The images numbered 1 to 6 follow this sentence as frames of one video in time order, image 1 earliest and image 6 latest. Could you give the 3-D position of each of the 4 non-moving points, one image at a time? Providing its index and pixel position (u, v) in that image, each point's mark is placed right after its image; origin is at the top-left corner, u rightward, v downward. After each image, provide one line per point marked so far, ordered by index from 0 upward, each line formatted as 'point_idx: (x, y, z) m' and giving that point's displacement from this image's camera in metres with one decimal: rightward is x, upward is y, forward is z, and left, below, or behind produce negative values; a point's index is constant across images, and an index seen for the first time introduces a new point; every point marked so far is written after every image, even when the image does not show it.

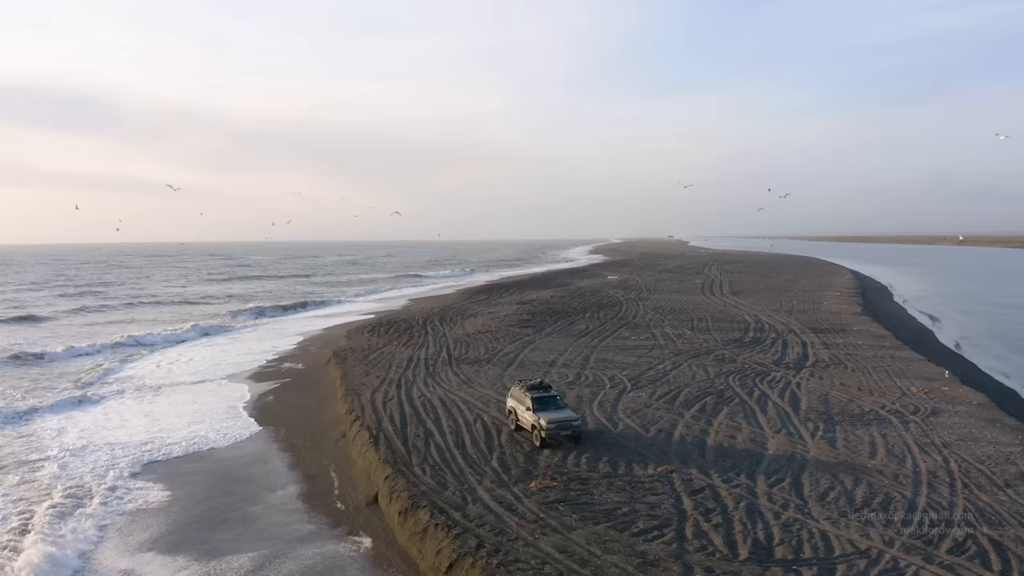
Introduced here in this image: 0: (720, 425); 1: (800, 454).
0: (+2.7, -1.8, +10.2) m
1: (+3.3, -1.9, +9.1) m
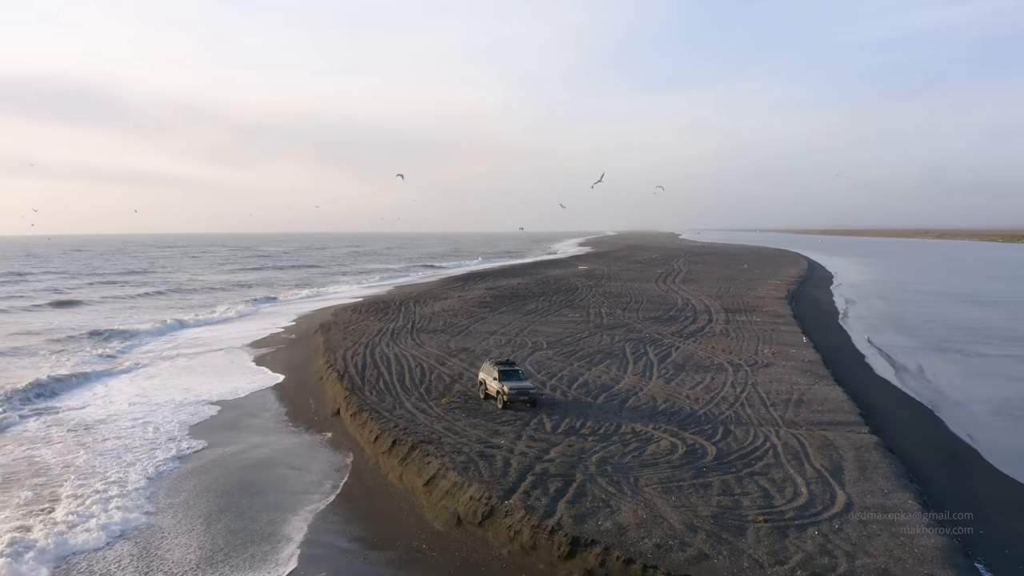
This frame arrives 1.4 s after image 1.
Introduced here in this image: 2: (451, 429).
0: (+1.5, -1.5, +13.9) m
1: (+2.1, -1.6, +12.8) m
2: (-0.7, -1.8, +9.8) m
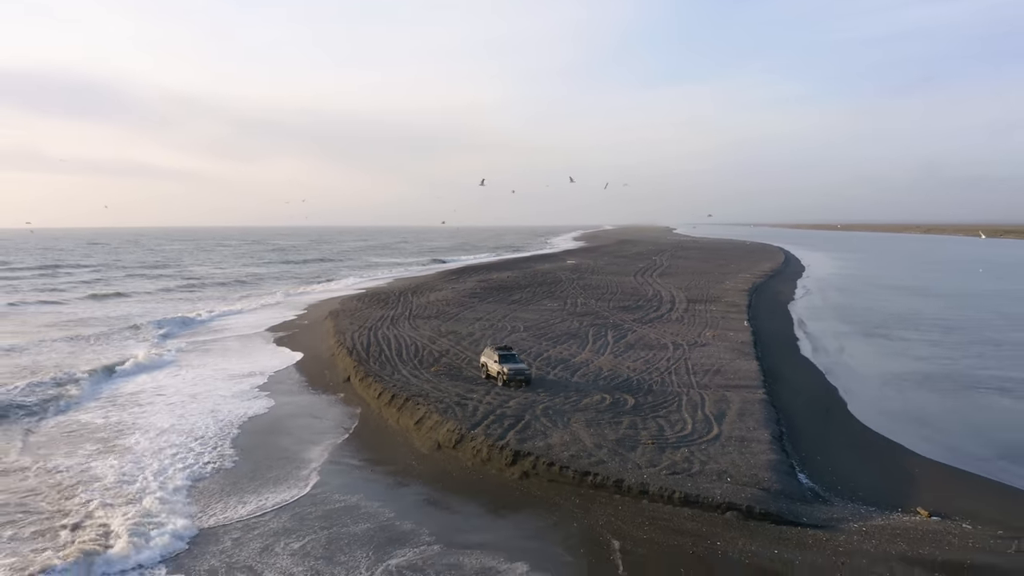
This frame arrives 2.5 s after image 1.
0: (+1.0, -1.3, +16.9) m
1: (+1.6, -1.5, +15.7) m
2: (-1.2, -1.7, +12.8) m
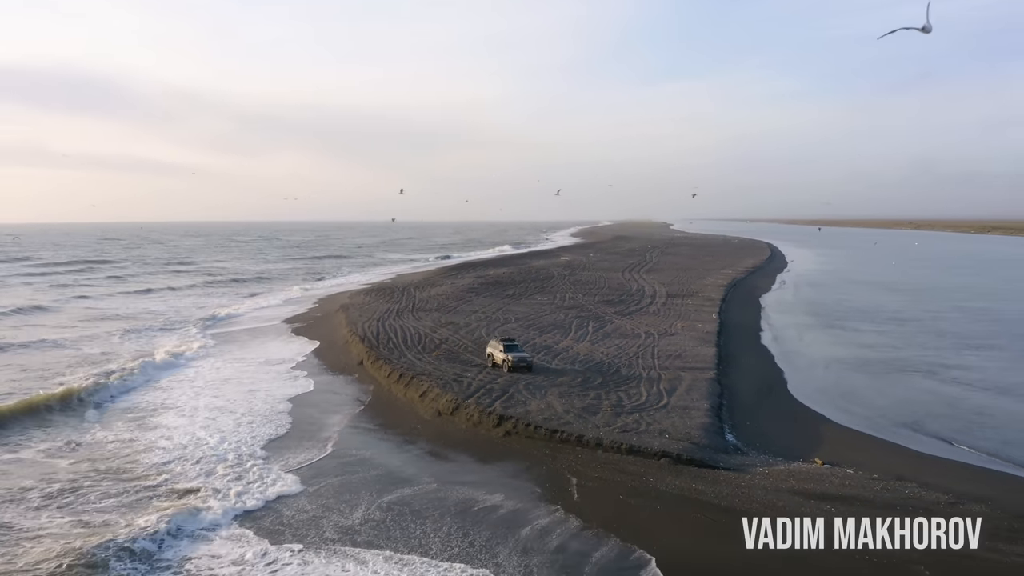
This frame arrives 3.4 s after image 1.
0: (+0.8, -1.2, +19.3) m
1: (+1.4, -1.4, +18.2) m
2: (-1.4, -1.6, +15.2) m
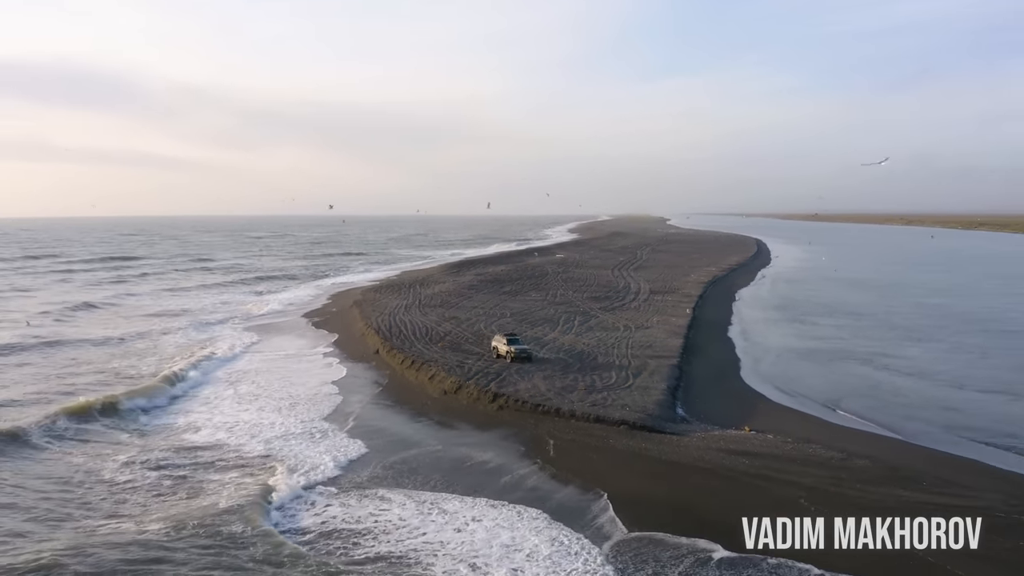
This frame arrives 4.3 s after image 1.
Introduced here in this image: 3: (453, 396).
0: (+0.7, -1.2, +22.1) m
1: (+1.3, -1.4, +21.0) m
2: (-1.6, -1.6, +18.1) m
3: (-1.2, -2.2, +15.7) m
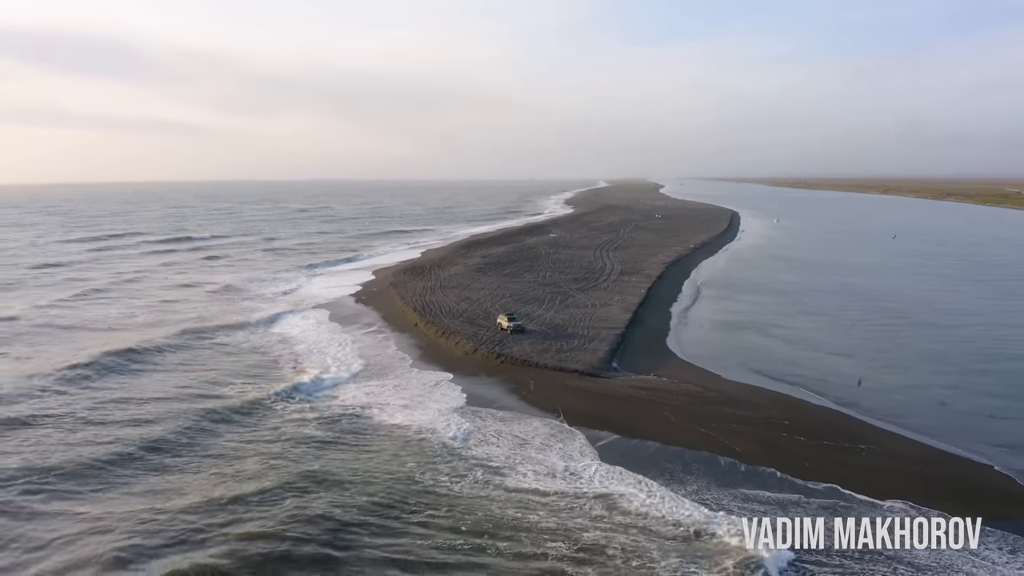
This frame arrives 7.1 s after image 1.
0: (+0.6, -0.8, +30.8) m
1: (+1.2, -1.0, +29.6) m
2: (-1.7, -1.4, +26.7) m
3: (-1.3, -2.1, +24.4) m
